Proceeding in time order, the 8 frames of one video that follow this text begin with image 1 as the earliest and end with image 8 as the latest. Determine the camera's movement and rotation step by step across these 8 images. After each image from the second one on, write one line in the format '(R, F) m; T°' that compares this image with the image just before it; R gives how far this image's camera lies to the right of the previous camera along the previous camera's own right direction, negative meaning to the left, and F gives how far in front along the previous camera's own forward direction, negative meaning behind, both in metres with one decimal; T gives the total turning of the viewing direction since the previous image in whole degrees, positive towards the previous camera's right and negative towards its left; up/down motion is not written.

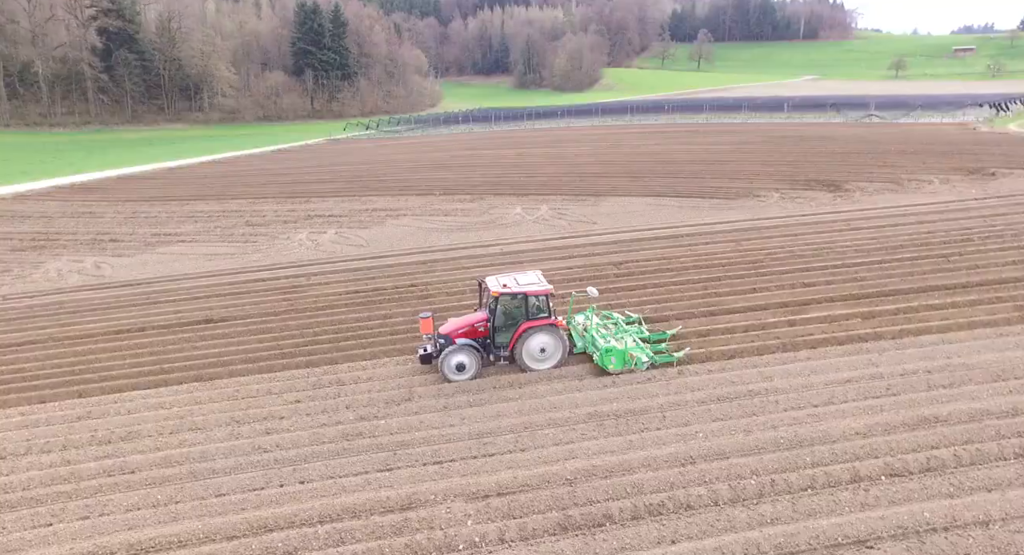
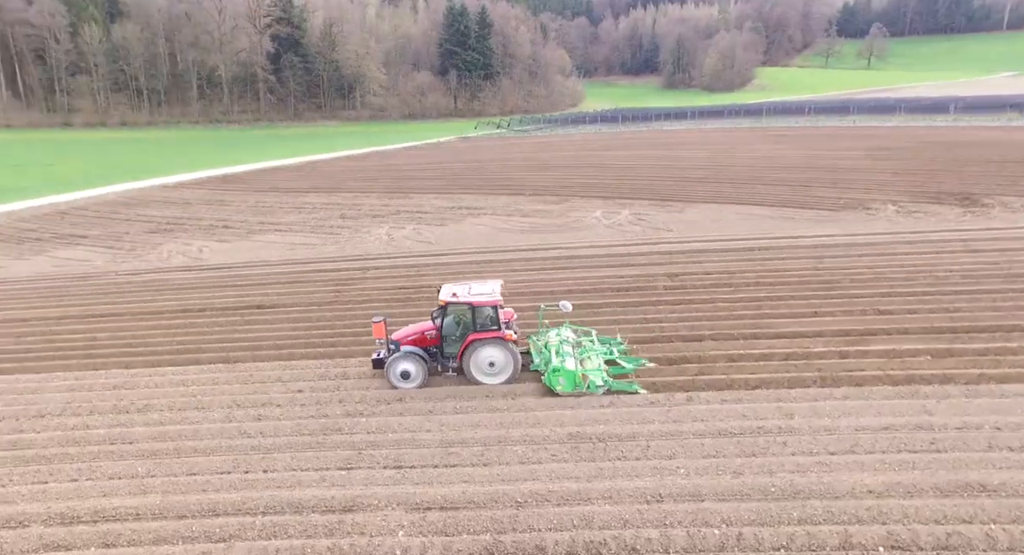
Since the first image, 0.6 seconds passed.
(+2.5, +0.7) m; -13°
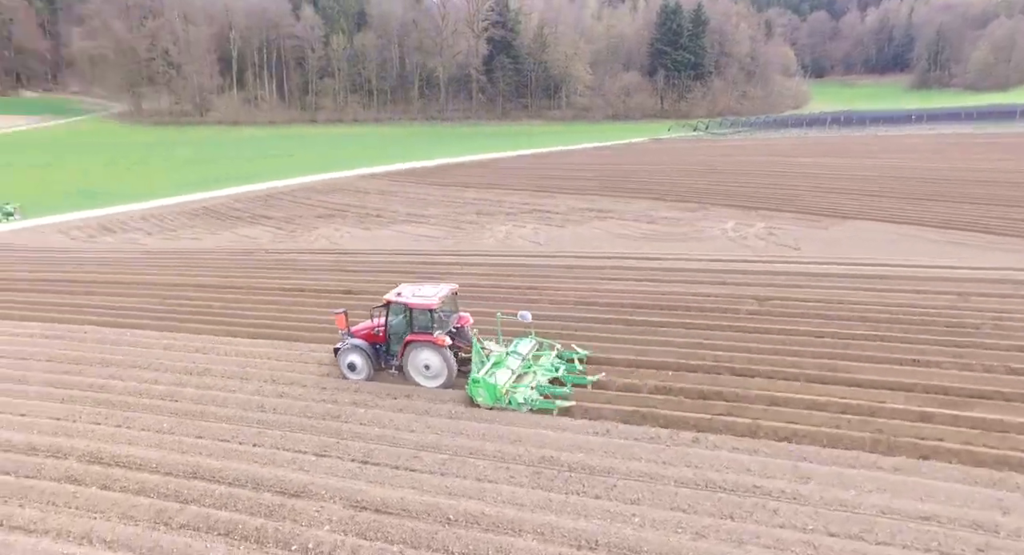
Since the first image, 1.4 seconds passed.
(+3.2, +1.1) m; -19°
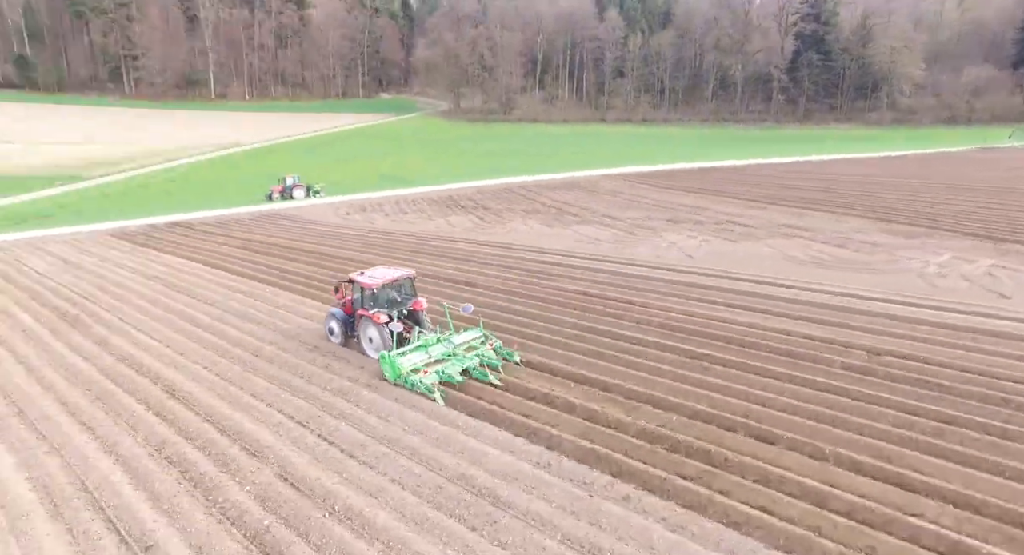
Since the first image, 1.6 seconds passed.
(+4.5, +1.7) m; -27°
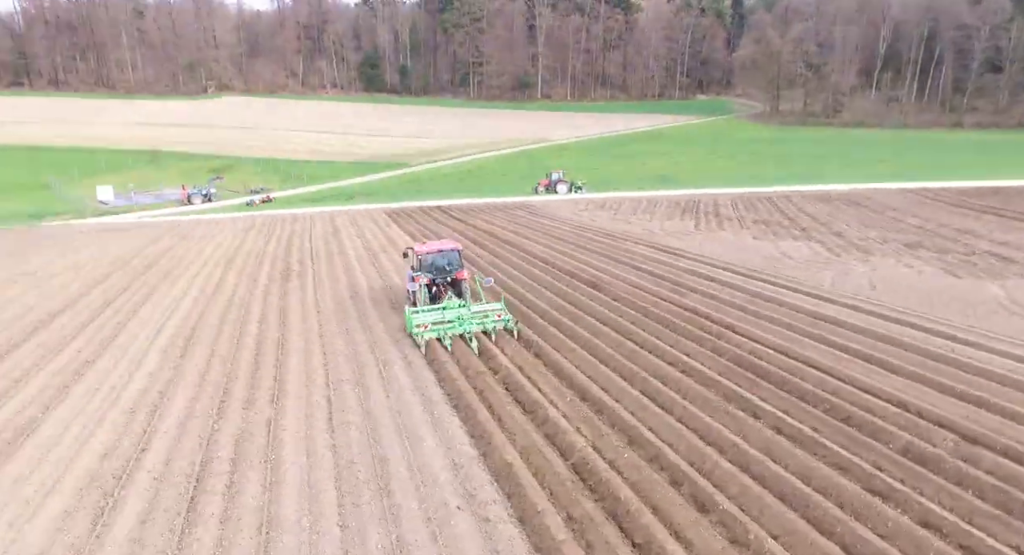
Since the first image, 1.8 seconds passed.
(+4.5, +1.6) m; -28°
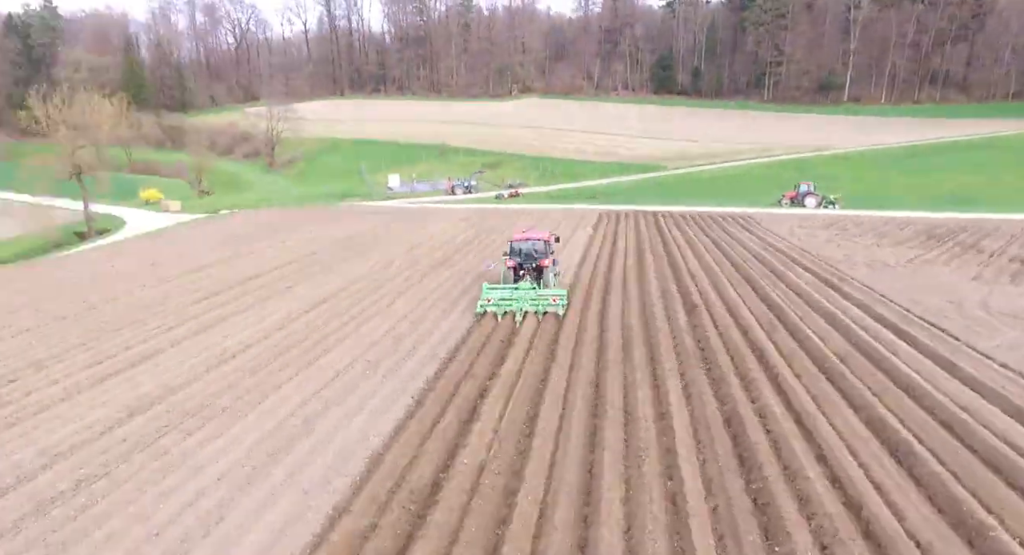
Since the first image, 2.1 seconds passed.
(+4.5, +1.5) m; -26°
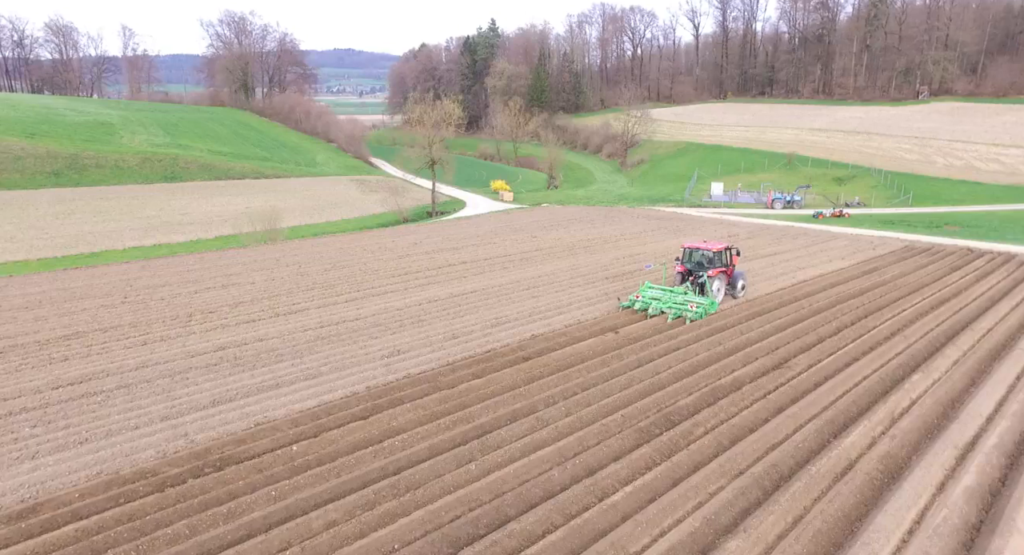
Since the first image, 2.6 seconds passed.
(+6.2, +2.2) m; -34°
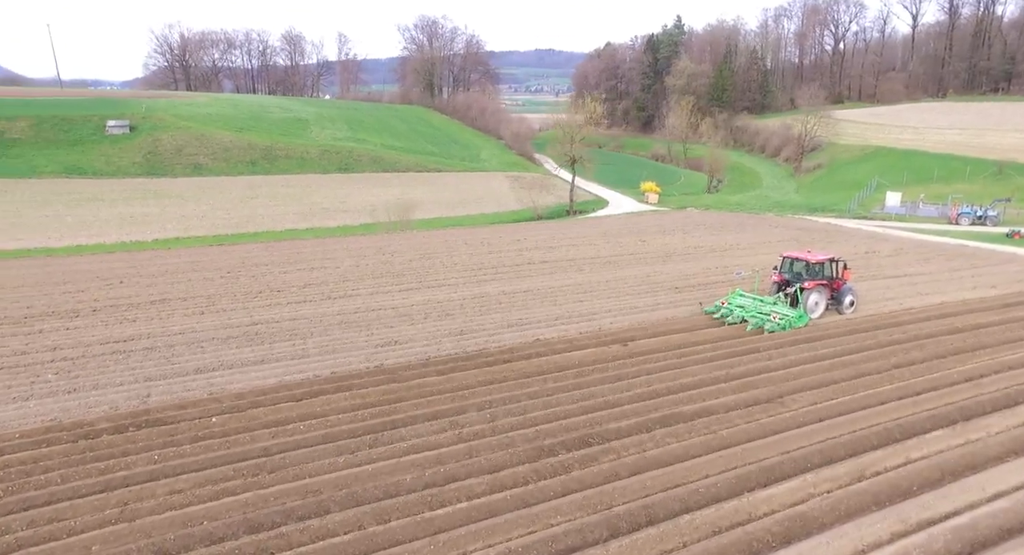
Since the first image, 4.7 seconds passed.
(+3.6, +0.9) m; -17°
